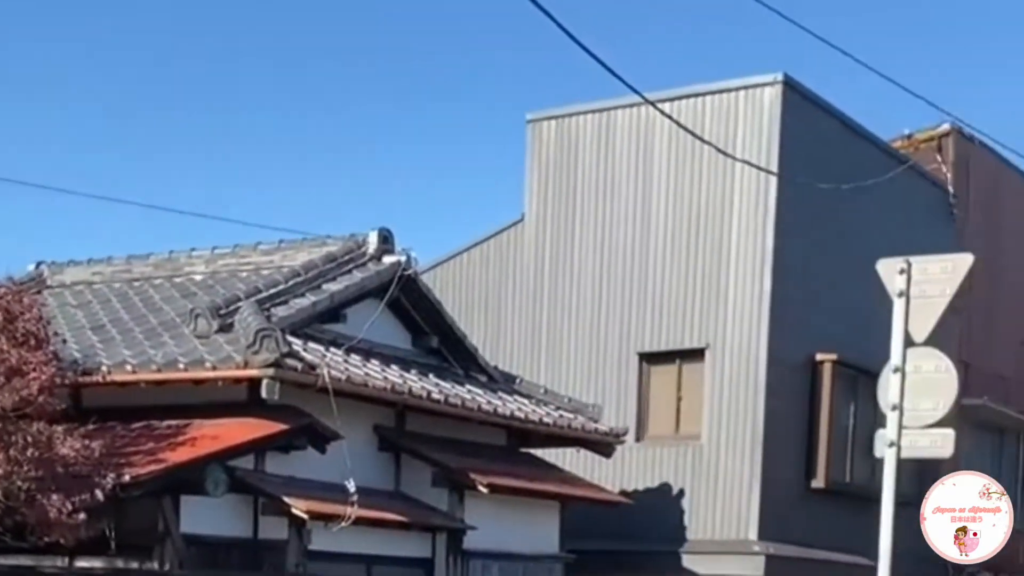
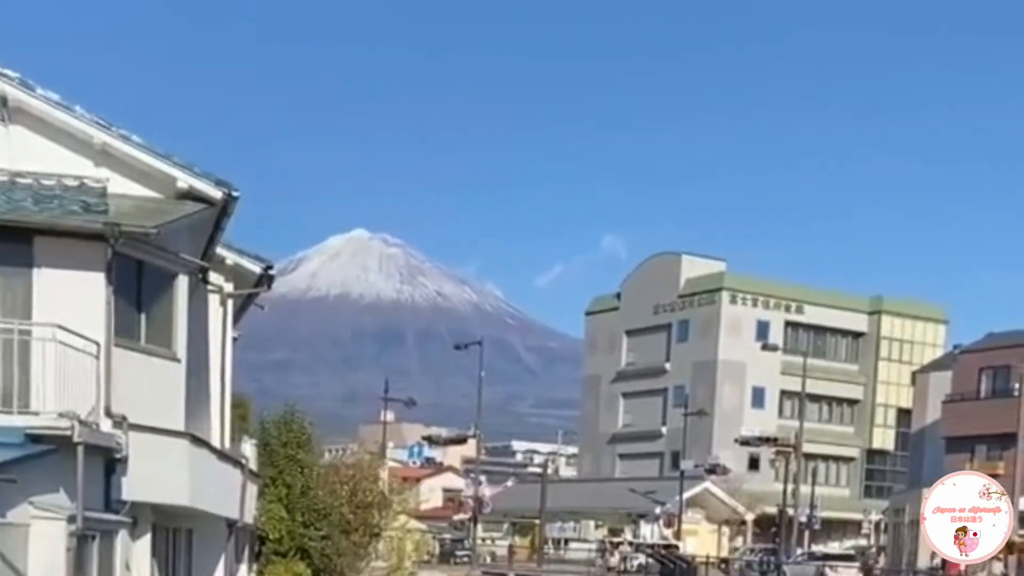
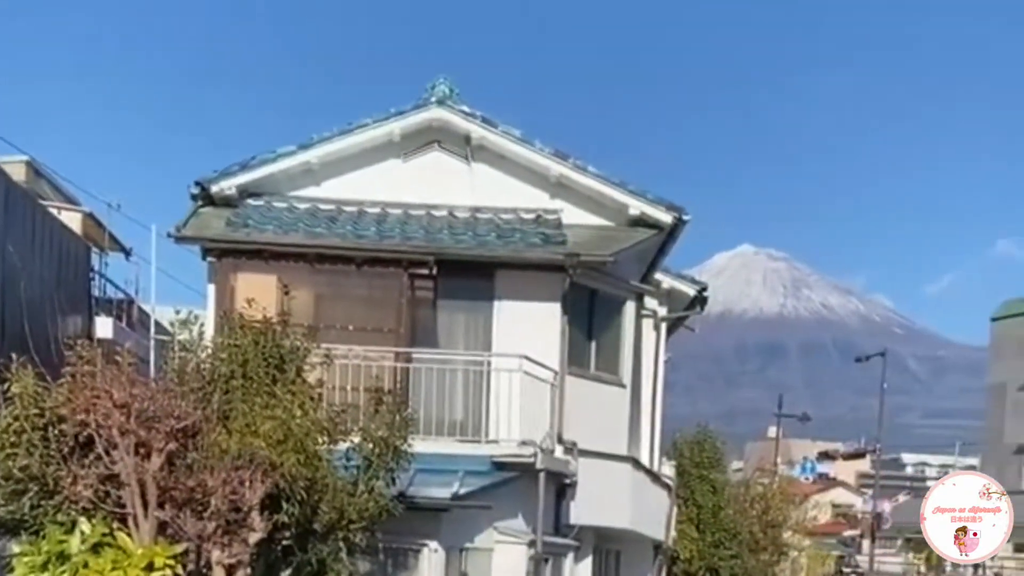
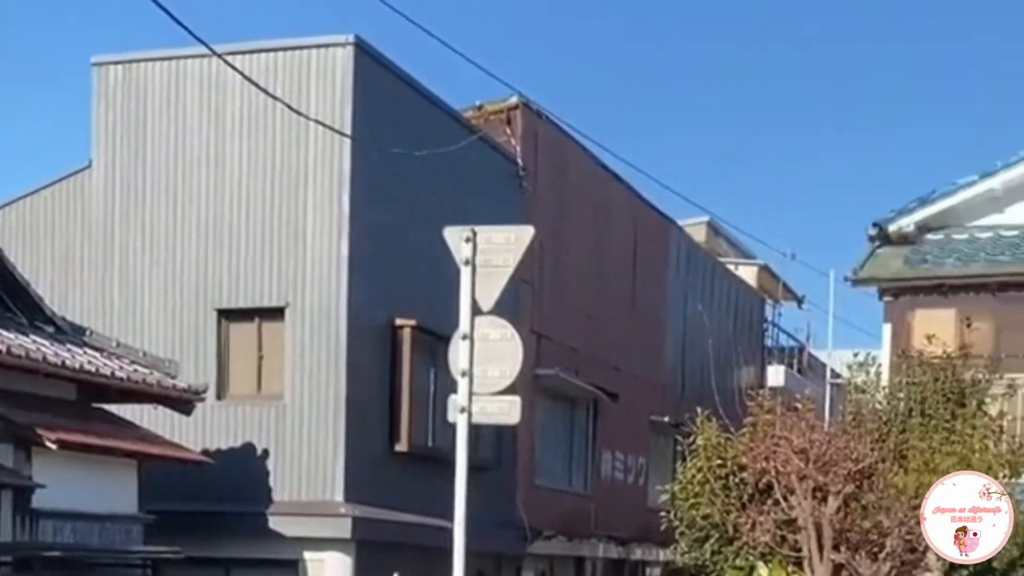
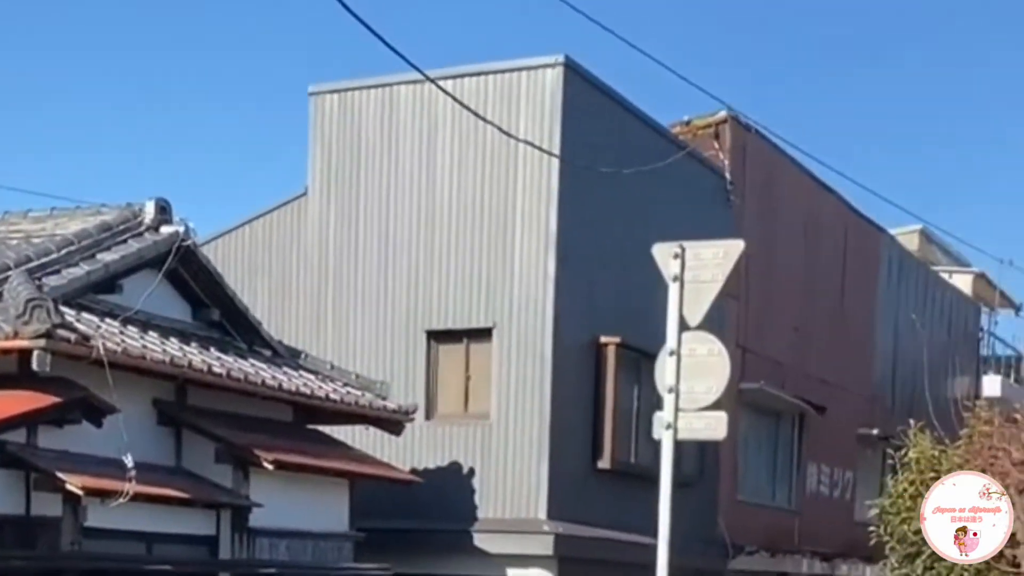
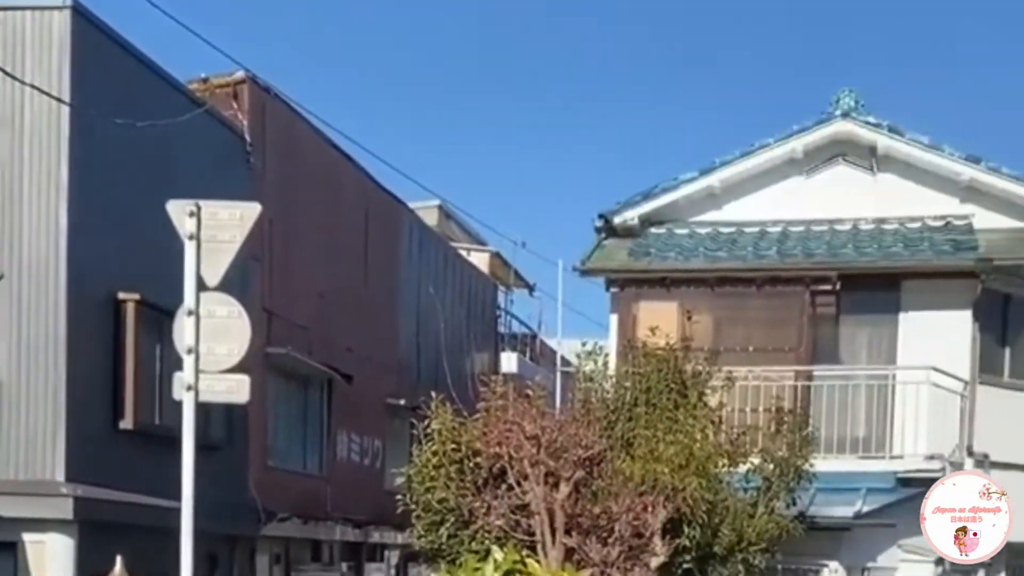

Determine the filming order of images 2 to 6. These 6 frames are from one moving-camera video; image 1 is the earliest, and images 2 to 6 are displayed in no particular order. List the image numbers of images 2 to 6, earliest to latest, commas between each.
5, 4, 6, 3, 2
